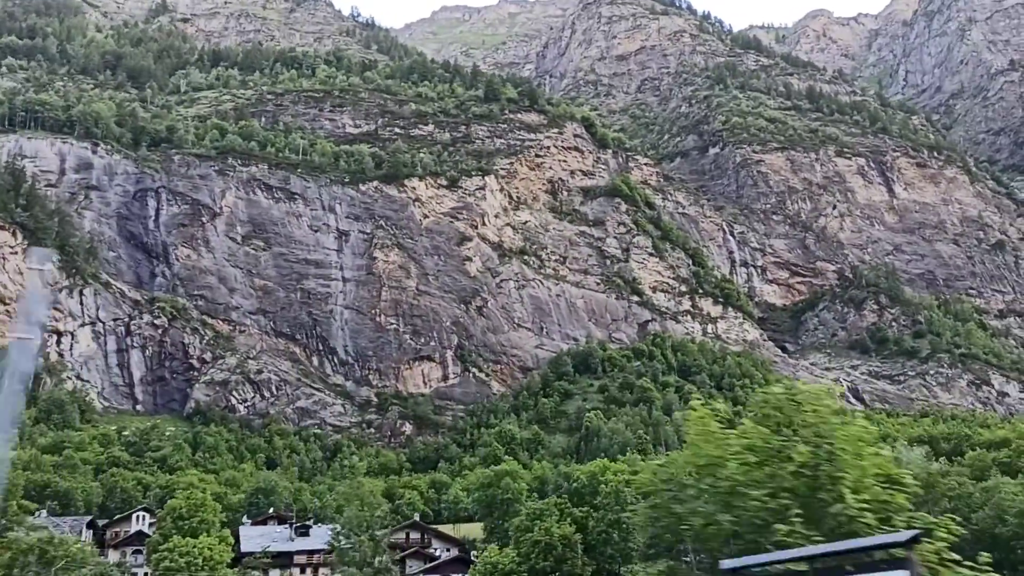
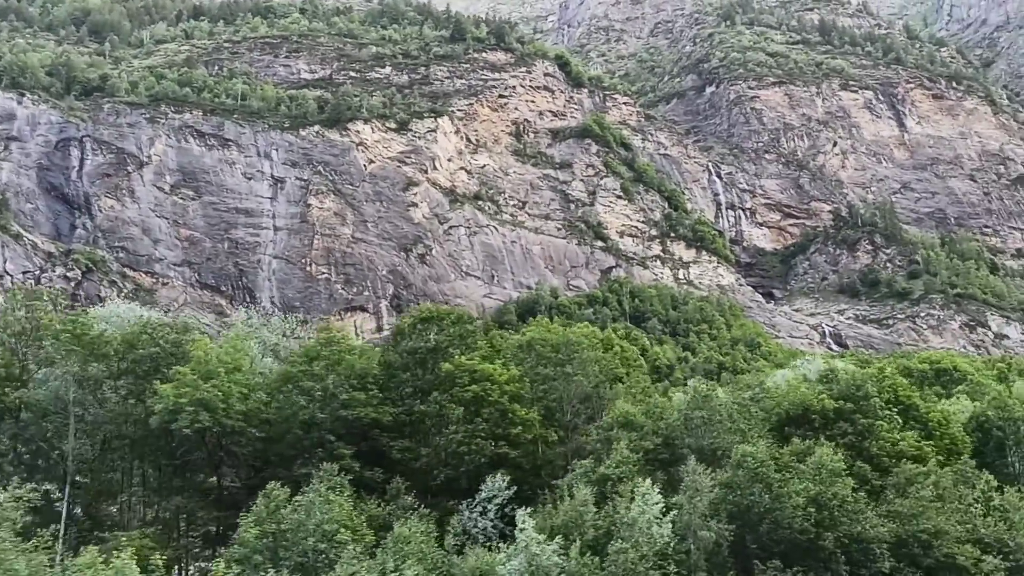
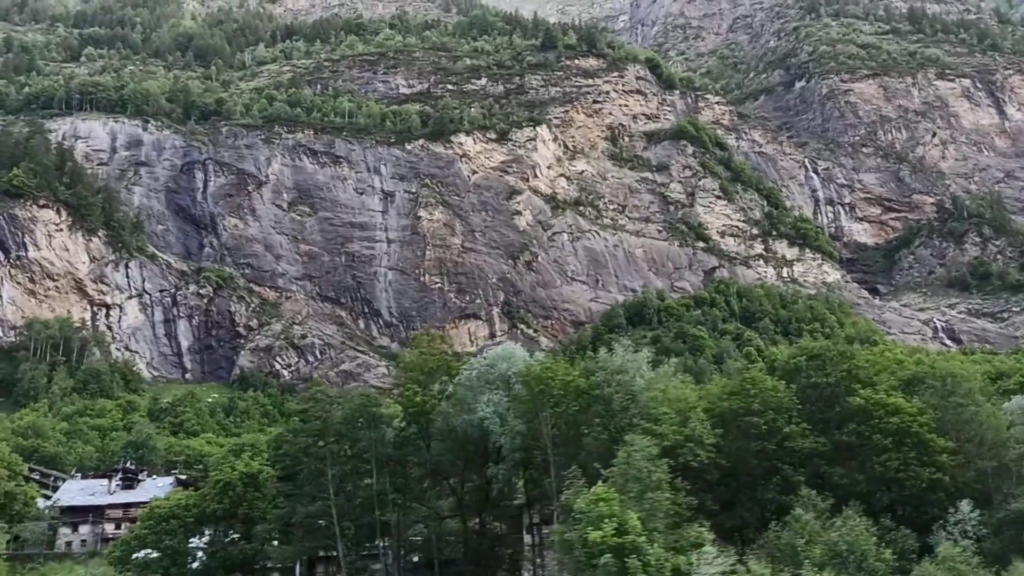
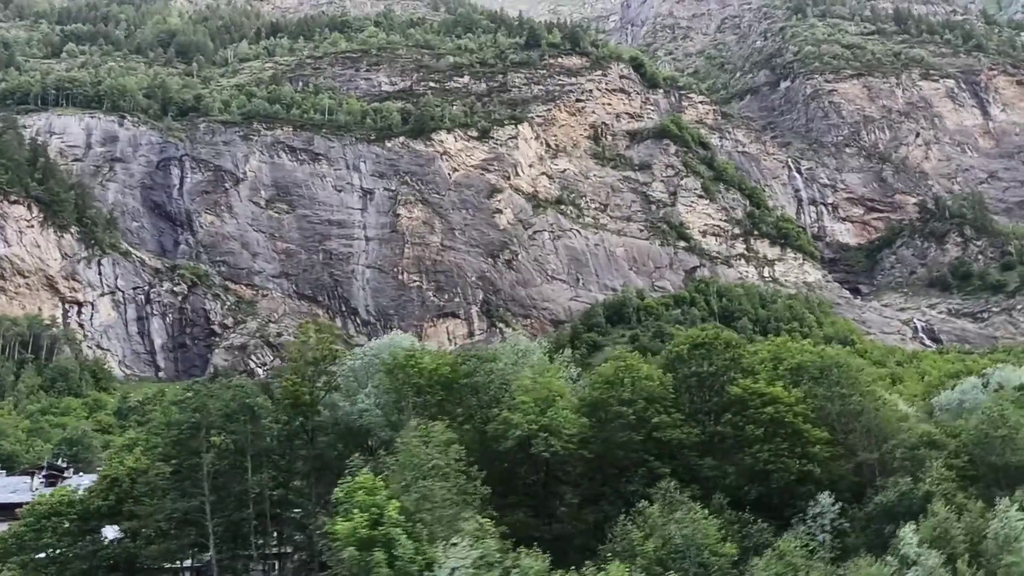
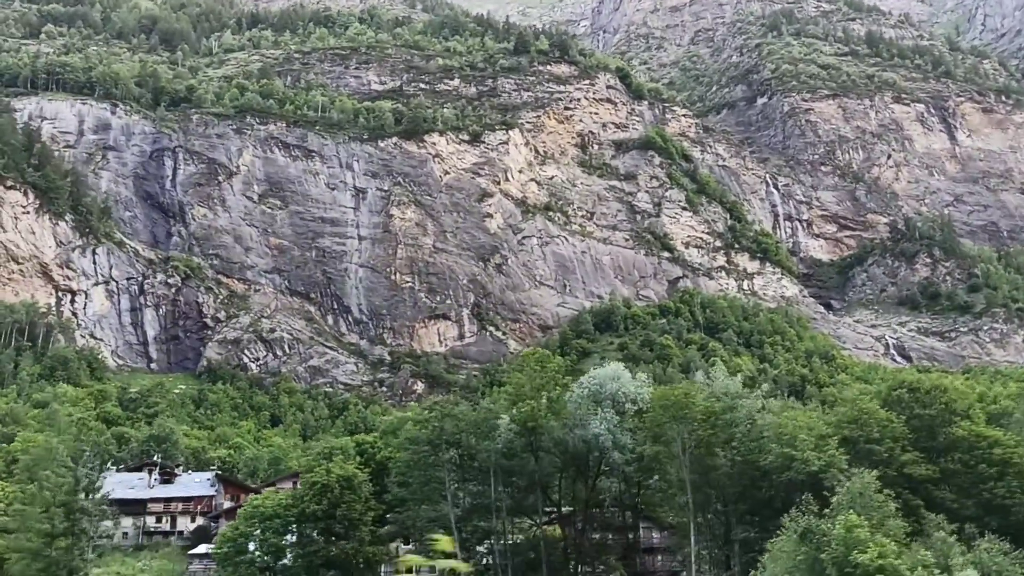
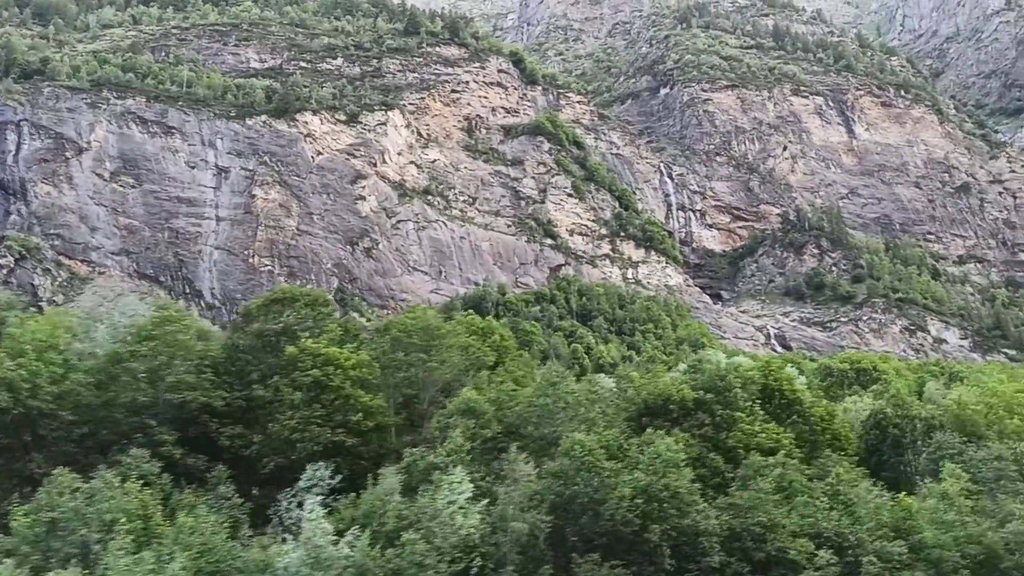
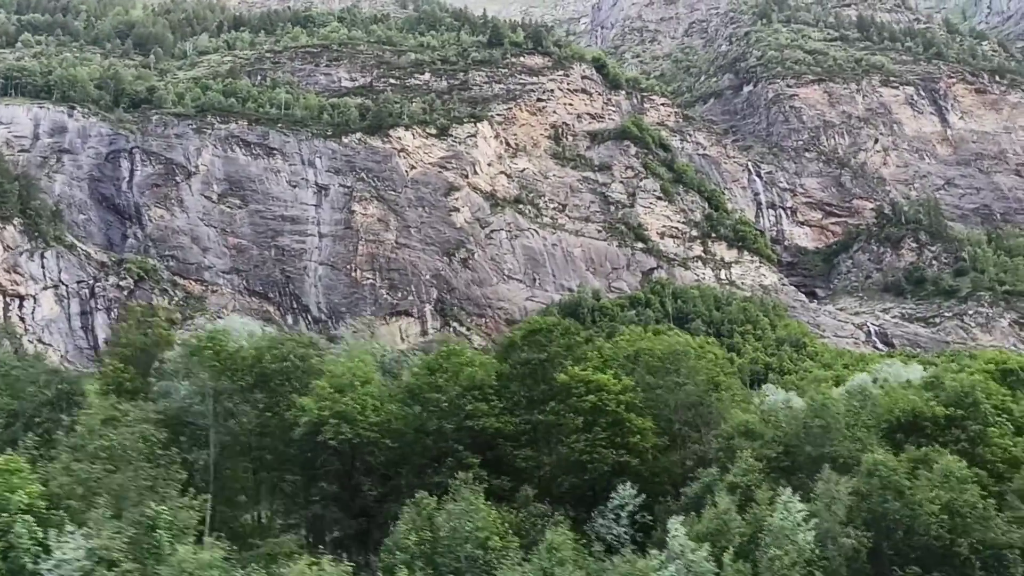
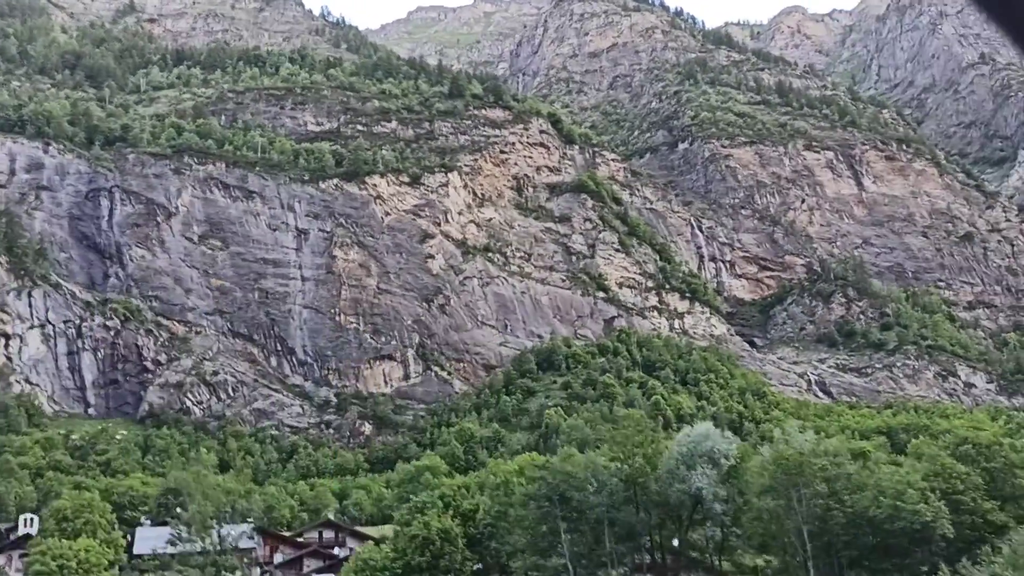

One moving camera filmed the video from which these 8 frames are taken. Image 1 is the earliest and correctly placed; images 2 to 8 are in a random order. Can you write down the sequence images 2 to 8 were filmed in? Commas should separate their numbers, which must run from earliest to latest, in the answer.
8, 5, 3, 4, 7, 2, 6
